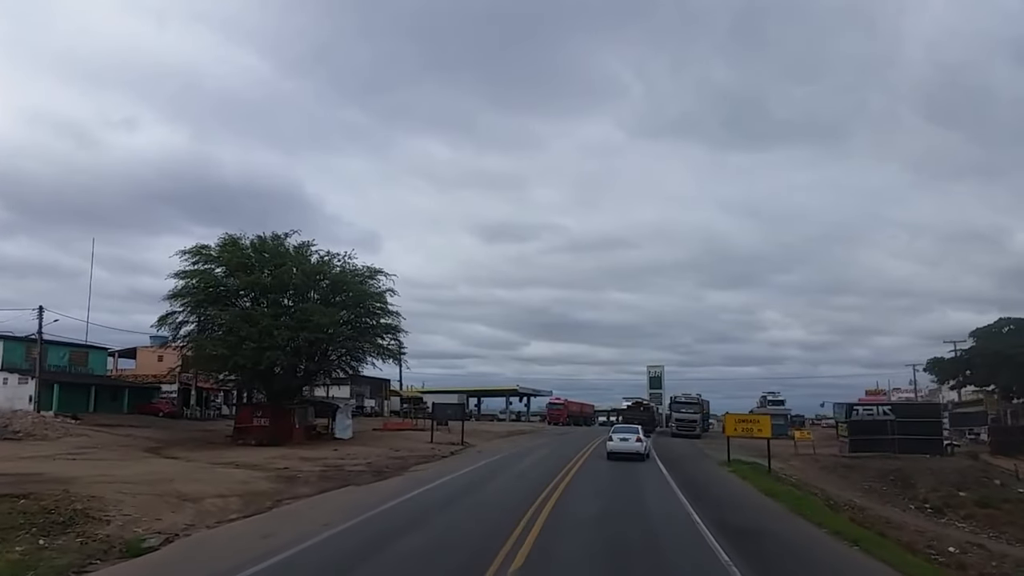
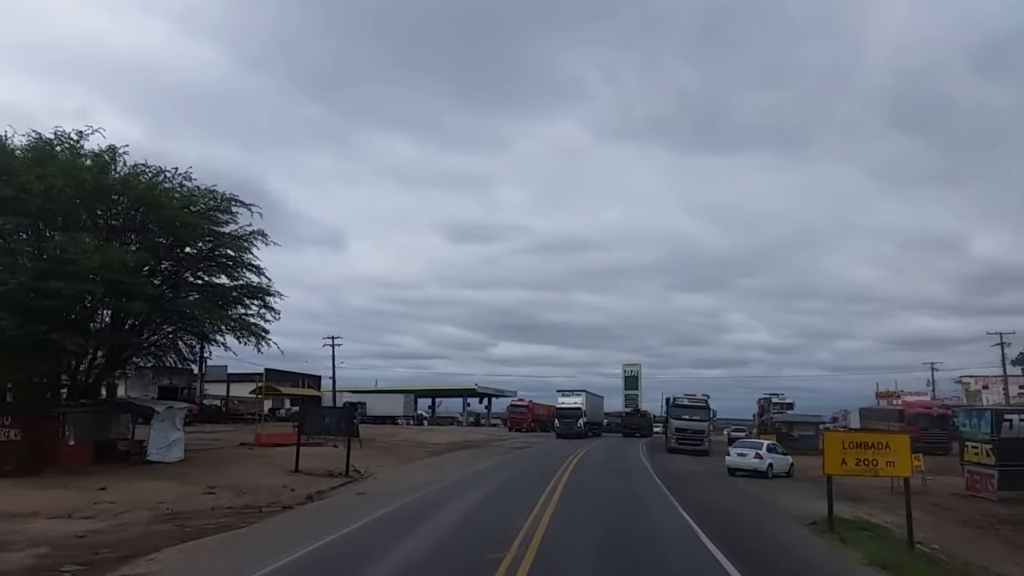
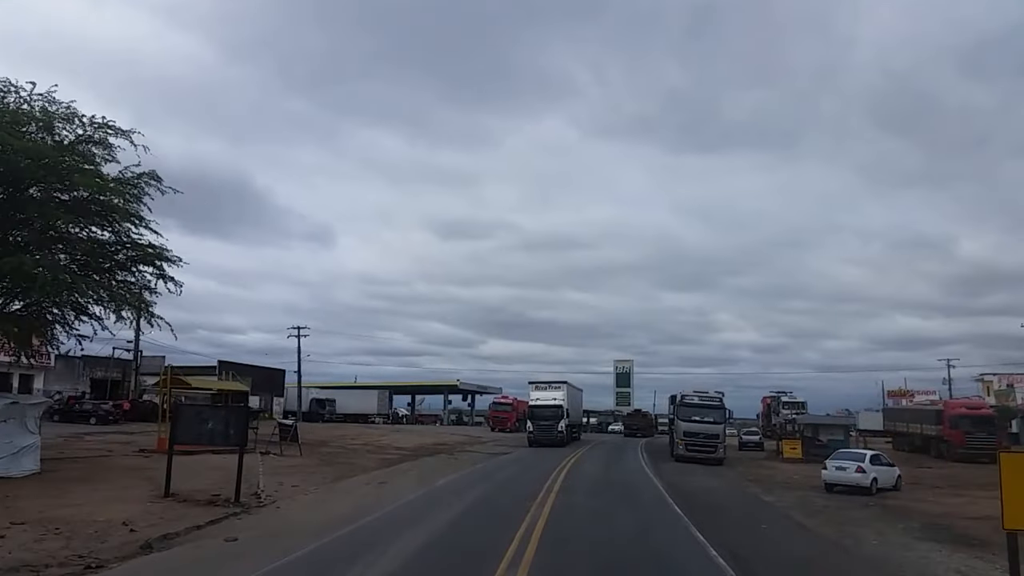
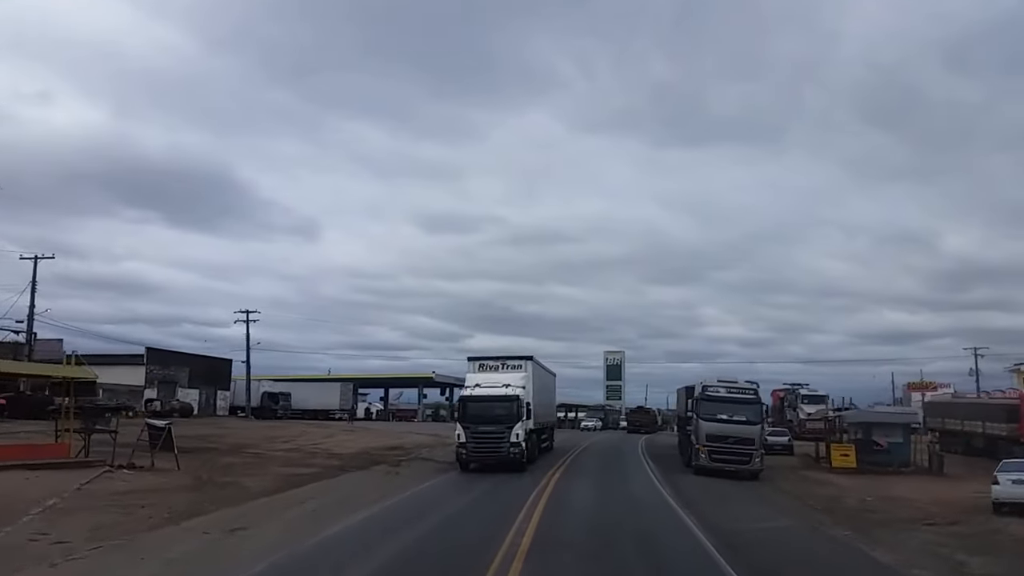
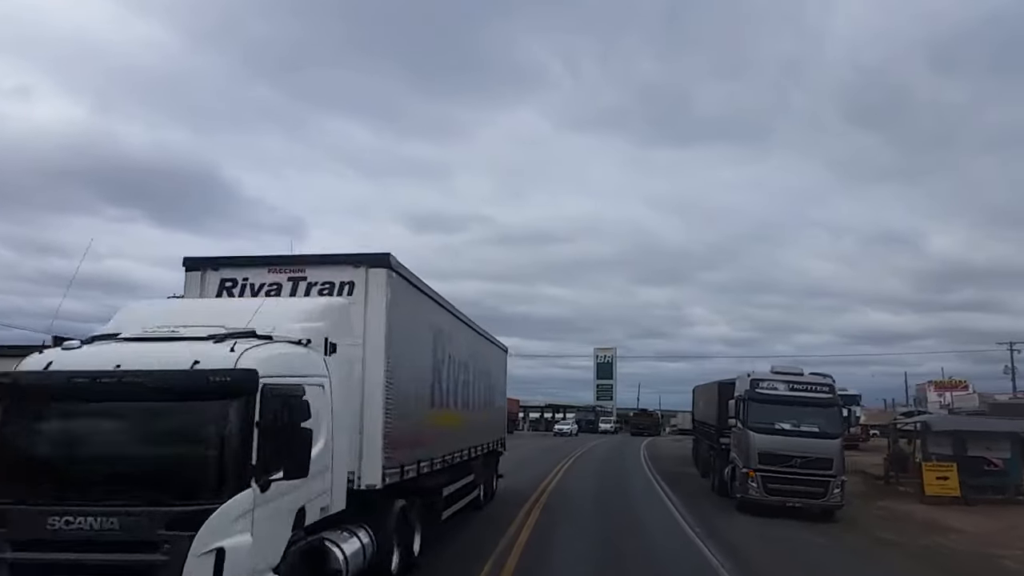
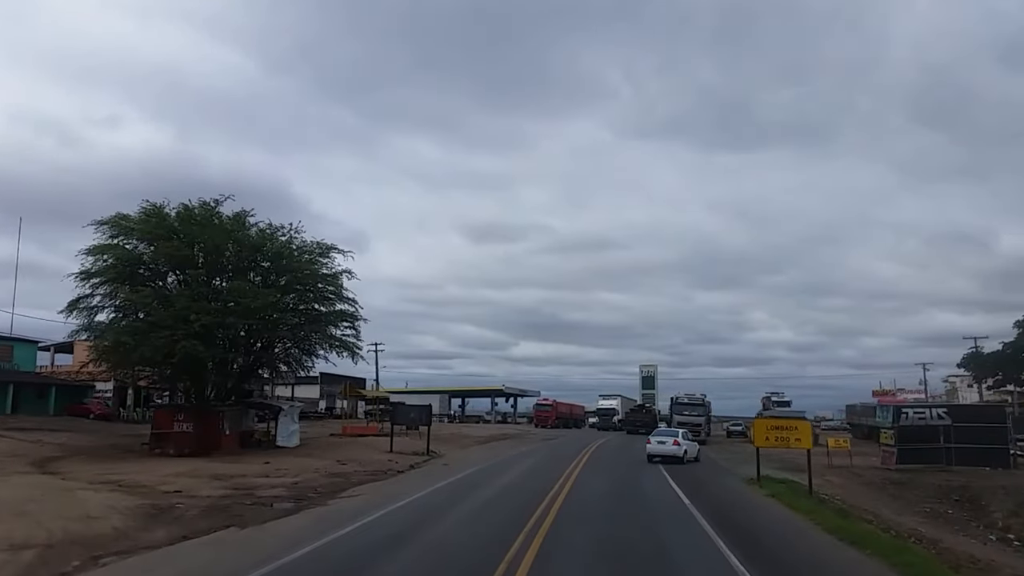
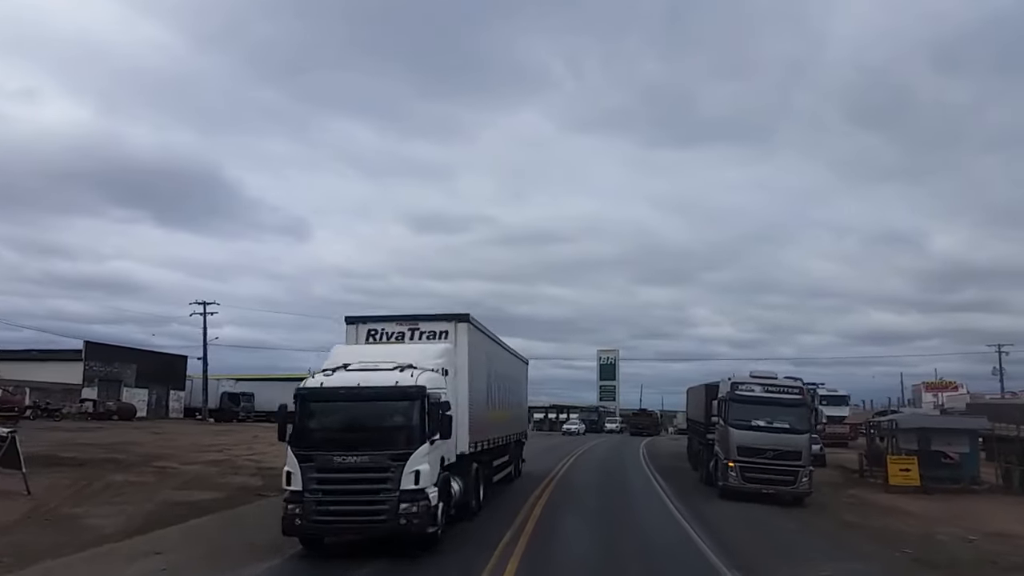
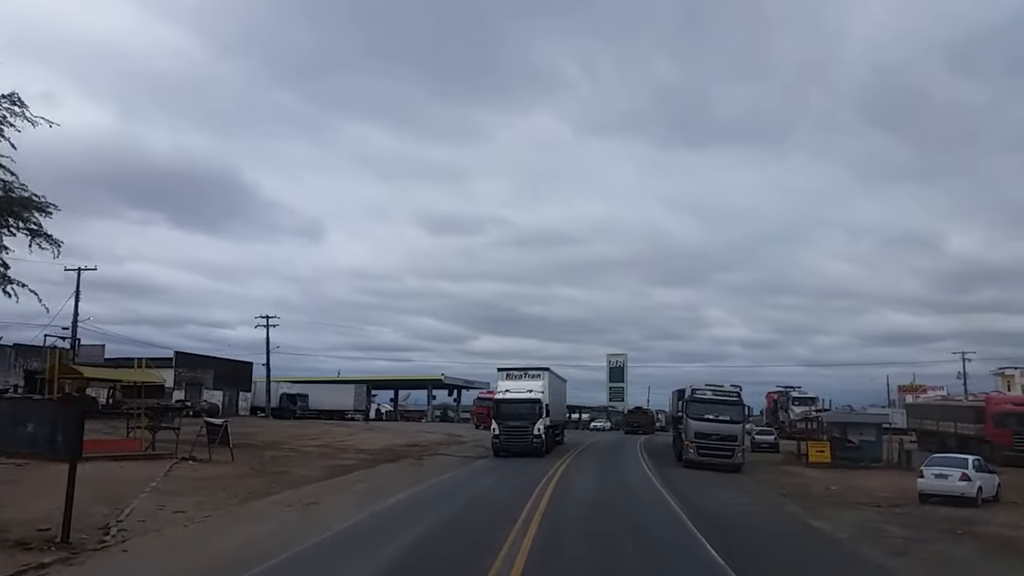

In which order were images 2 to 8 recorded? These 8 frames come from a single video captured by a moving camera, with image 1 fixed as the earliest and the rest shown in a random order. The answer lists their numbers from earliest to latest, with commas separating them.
6, 2, 3, 8, 4, 7, 5
